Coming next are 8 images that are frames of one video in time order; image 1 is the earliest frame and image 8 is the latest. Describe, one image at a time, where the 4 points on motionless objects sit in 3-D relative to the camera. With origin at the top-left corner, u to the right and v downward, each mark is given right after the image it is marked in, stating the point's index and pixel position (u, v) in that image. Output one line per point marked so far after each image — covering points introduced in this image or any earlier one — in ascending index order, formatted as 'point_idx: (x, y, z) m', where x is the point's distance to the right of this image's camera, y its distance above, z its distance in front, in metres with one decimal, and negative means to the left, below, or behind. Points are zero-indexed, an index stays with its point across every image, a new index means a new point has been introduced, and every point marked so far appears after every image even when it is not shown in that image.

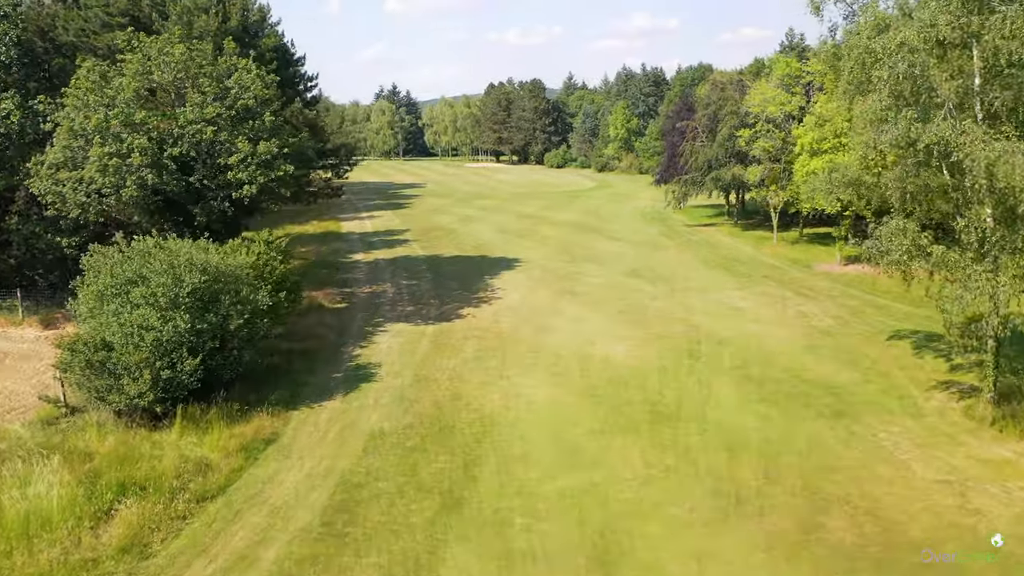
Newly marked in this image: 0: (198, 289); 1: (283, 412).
0: (-5.0, 0.0, +13.0) m
1: (-3.7, -2.0, +13.4) m
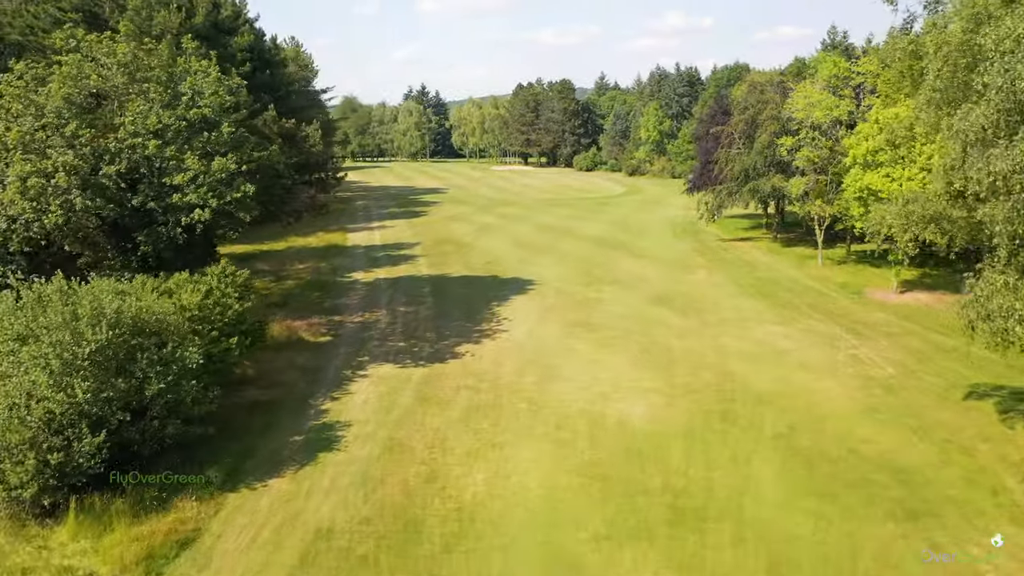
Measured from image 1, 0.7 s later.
0: (-5.1, -0.7, +10.5) m
1: (-3.9, -2.8, +10.9) m
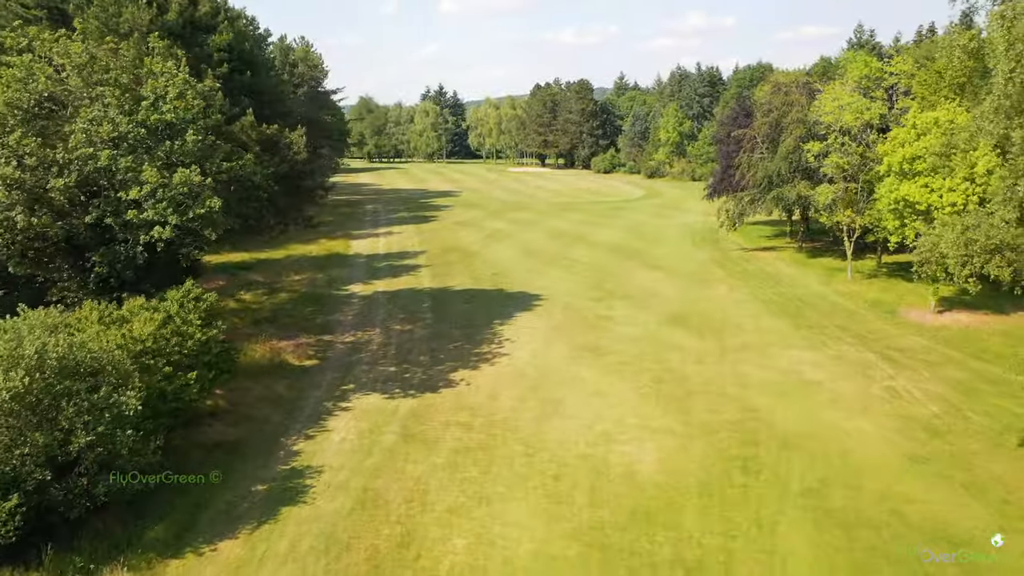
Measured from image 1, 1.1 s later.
0: (-5.3, -1.1, +9.0) m
1: (-4.1, -3.2, +9.4) m
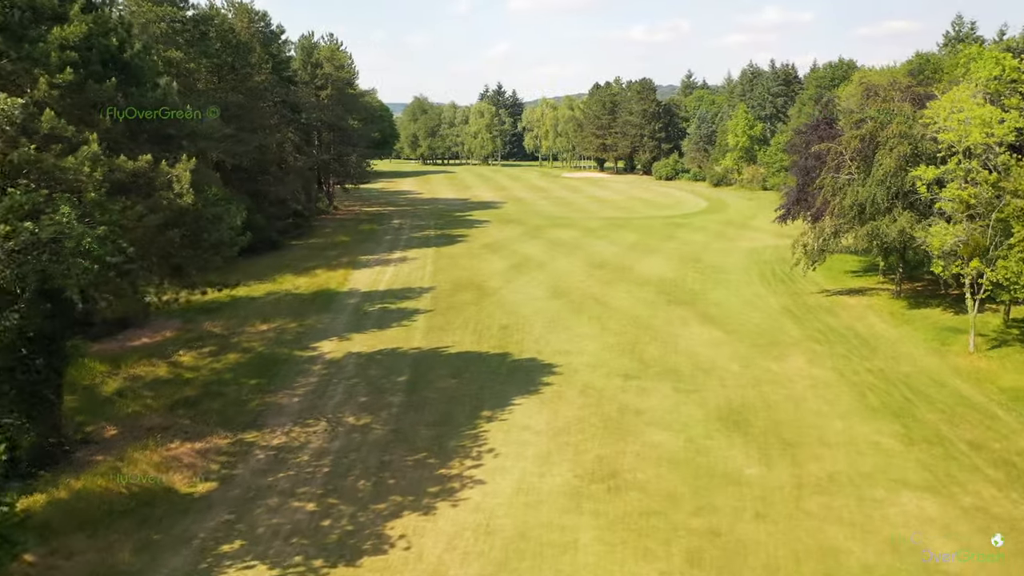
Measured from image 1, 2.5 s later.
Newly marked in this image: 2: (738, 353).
0: (-6.4, -2.6, +4.0) m
1: (-5.1, -4.6, +4.3) m
2: (+5.3, -1.5, +19.2) m
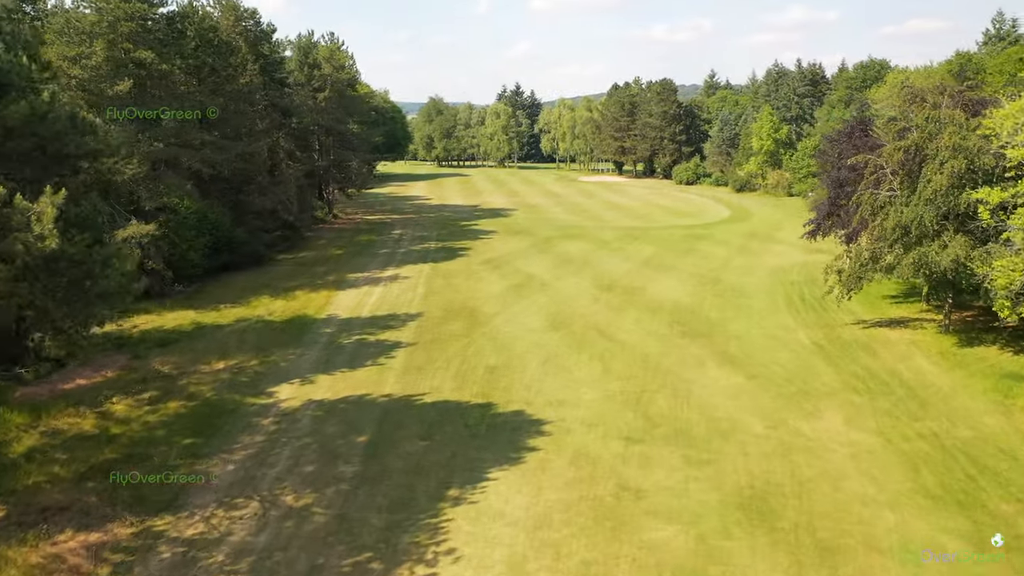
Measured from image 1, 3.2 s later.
0: (-7.1, -3.4, +1.4) m
1: (-5.9, -5.4, +1.6) m
2: (+4.9, -2.3, +16.3) m
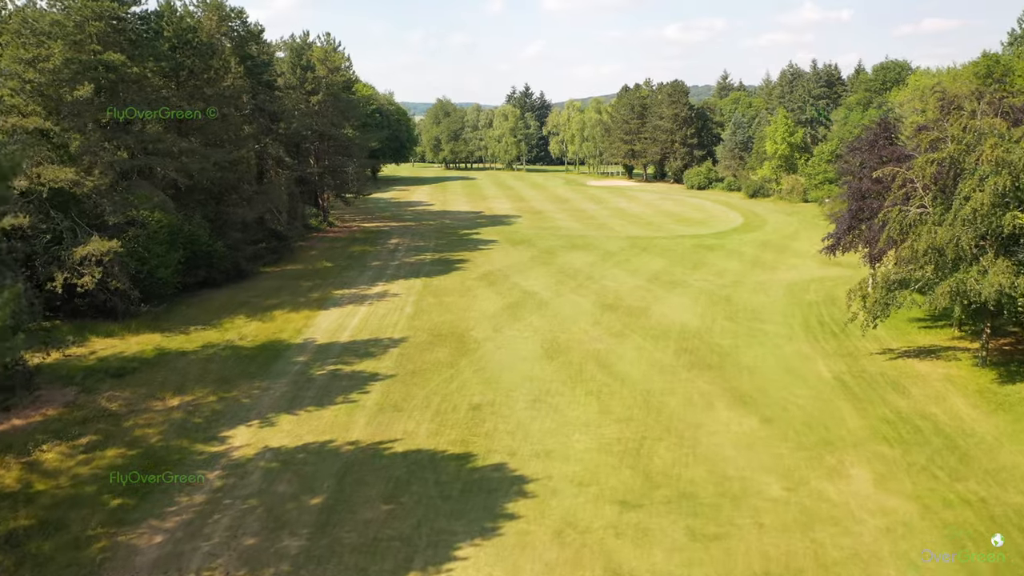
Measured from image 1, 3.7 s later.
0: (-7.6, -3.9, -0.5) m
1: (-6.4, -6.0, -0.3) m
2: (+4.6, -3.0, +14.3) m
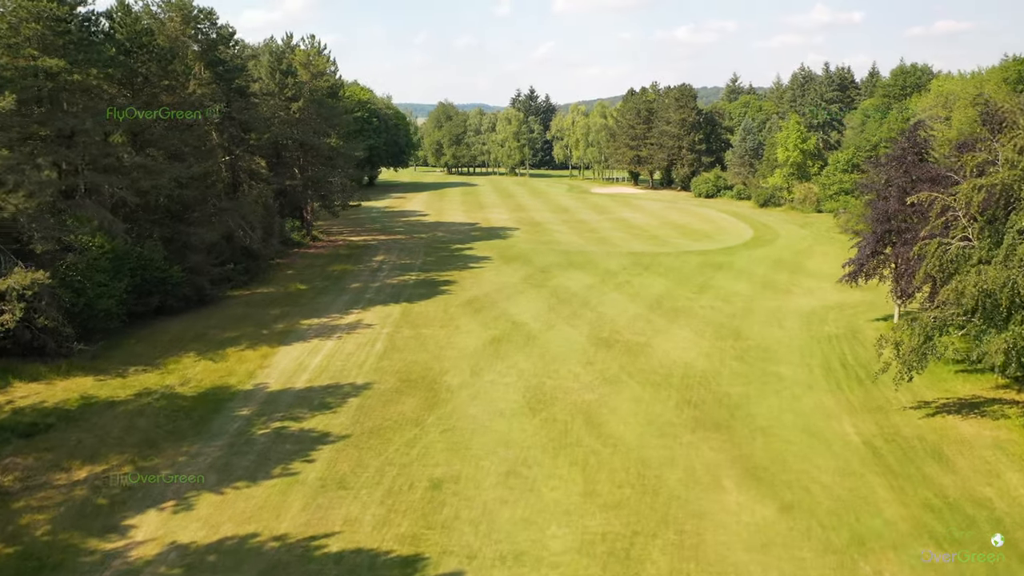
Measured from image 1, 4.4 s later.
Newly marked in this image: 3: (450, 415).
0: (-8.4, -4.8, -3.2) m
1: (-7.2, -6.9, -3.0) m
2: (+4.0, -3.9, +11.5) m
3: (-1.3, -2.7, +17.7) m
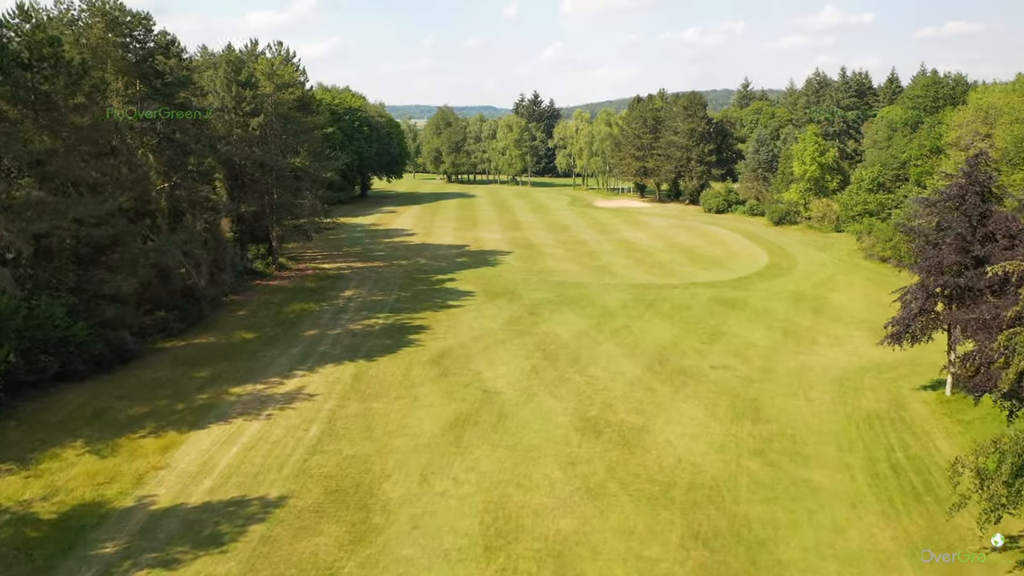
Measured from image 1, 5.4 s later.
0: (-9.4, -6.4, -7.5) m
1: (-8.2, -8.5, -7.3) m
2: (+3.1, -5.6, +7.0) m
3: (-2.2, -4.3, +13.3) m
